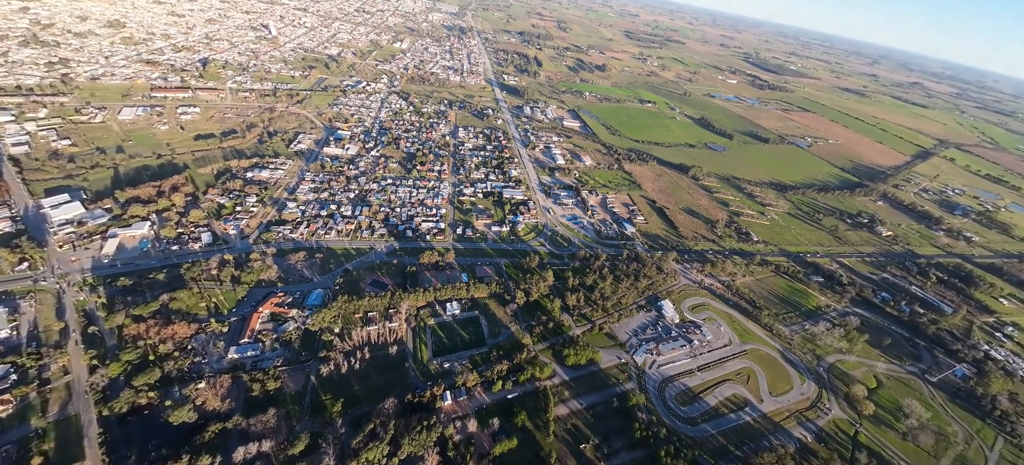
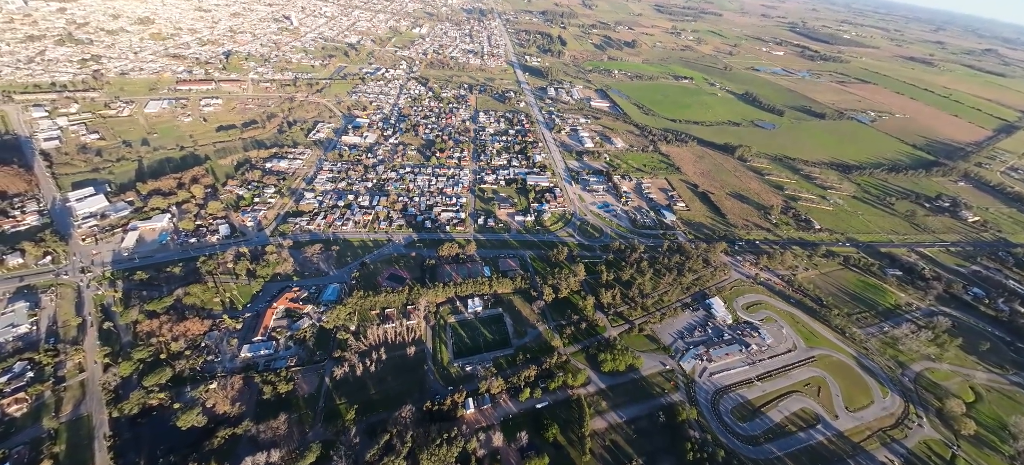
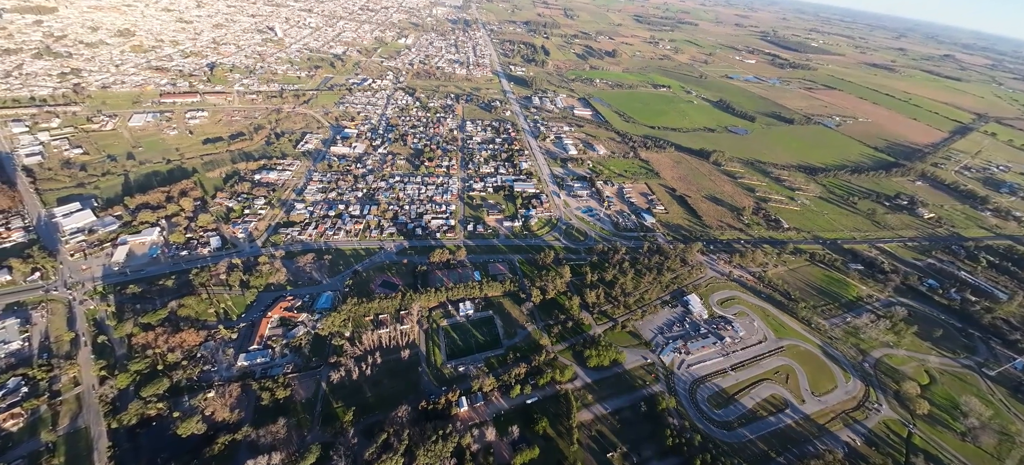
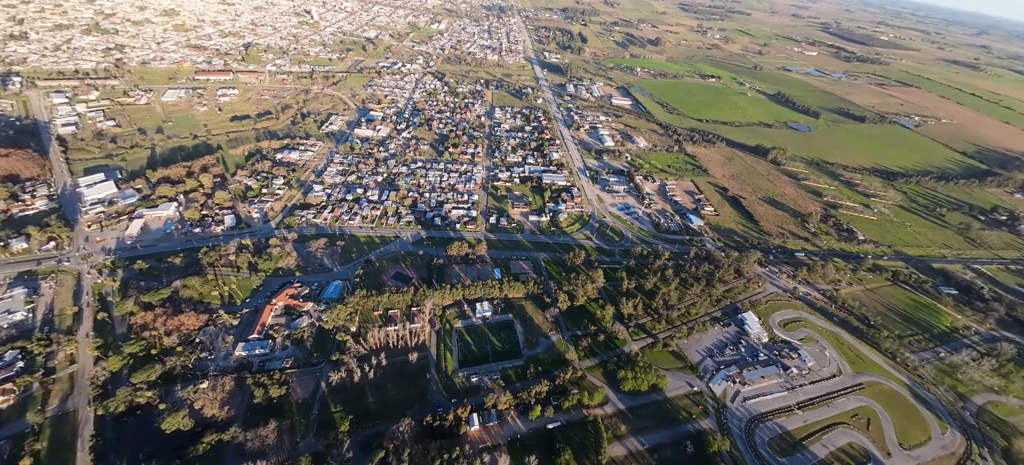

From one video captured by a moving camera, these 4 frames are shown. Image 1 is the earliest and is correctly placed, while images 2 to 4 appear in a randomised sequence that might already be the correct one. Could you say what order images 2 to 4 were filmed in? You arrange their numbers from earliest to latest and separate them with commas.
3, 2, 4
